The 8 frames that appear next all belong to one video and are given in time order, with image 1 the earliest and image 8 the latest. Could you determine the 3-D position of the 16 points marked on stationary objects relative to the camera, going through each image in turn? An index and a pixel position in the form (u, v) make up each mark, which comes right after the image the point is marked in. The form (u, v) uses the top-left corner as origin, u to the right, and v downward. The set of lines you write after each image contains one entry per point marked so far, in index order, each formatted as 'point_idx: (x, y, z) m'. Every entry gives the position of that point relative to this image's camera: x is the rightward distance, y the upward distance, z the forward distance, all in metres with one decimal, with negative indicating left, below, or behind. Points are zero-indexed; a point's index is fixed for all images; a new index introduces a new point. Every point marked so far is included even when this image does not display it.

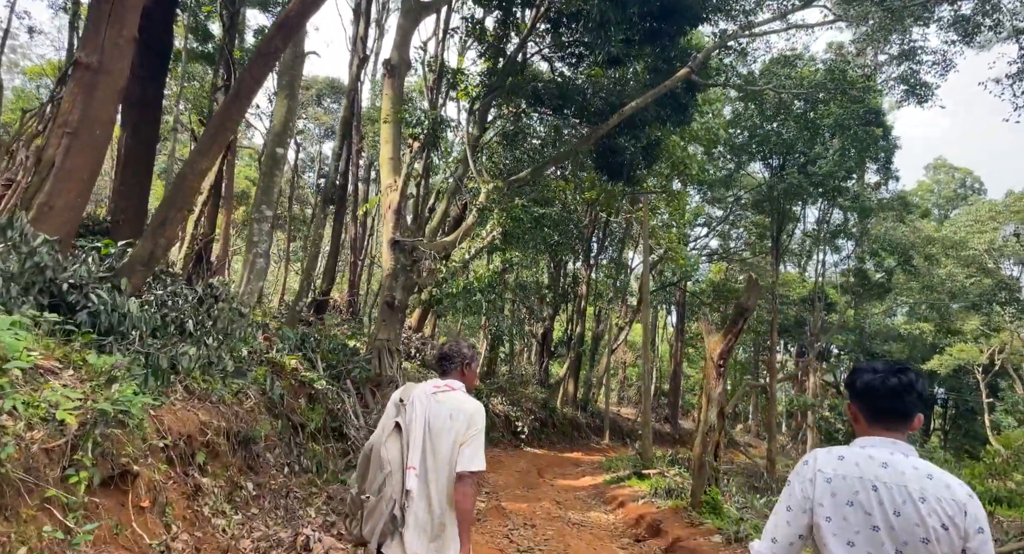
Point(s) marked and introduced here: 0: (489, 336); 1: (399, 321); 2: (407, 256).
0: (-0.6, -1.7, +18.0) m
1: (-1.7, -0.7, +9.7) m
2: (-1.5, +0.3, +9.7) m
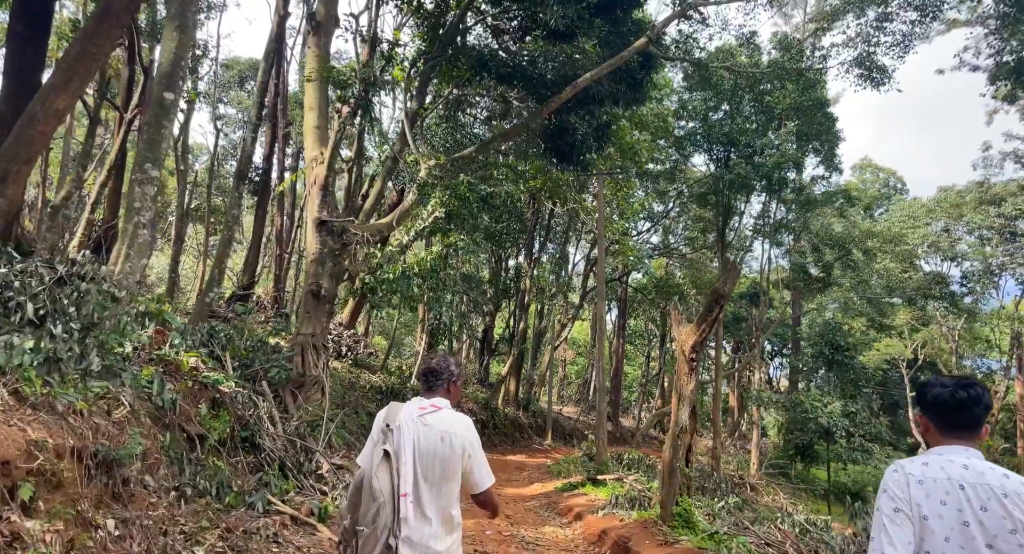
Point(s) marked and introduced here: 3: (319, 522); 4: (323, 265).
0: (-2.2, -1.5, +16.9) m
1: (-2.4, -0.5, +8.5) m
2: (-2.3, +0.5, +8.5) m
3: (-1.6, -2.1, +5.5) m
4: (-2.4, +0.2, +8.4) m
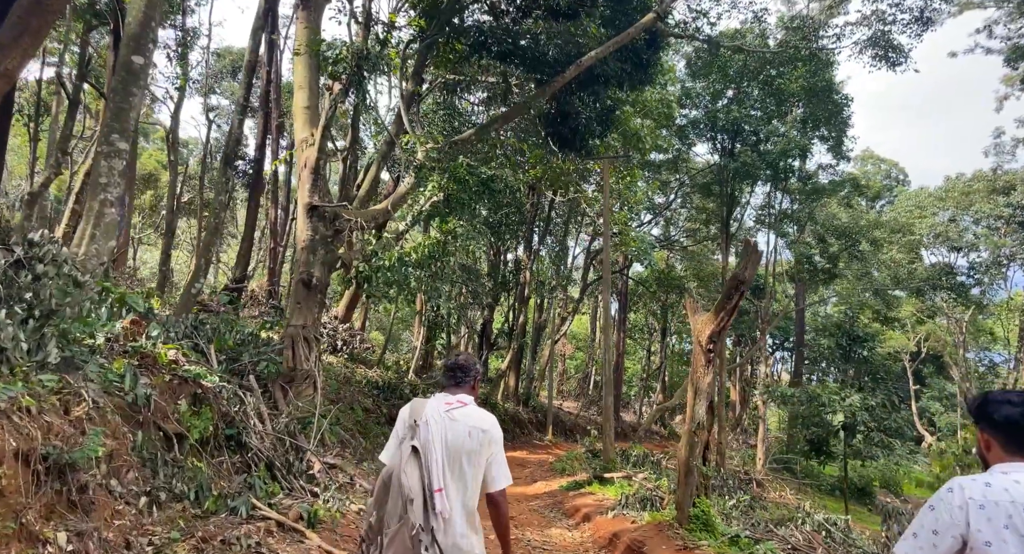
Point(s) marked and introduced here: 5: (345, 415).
0: (-2.2, -1.3, +16.4) m
1: (-2.4, -0.3, +8.1) m
2: (-2.3, +0.6, +8.1) m
3: (-1.6, -2.0, +5.0) m
4: (-2.4, +0.3, +7.9) m
5: (-2.6, -2.2, +10.1) m
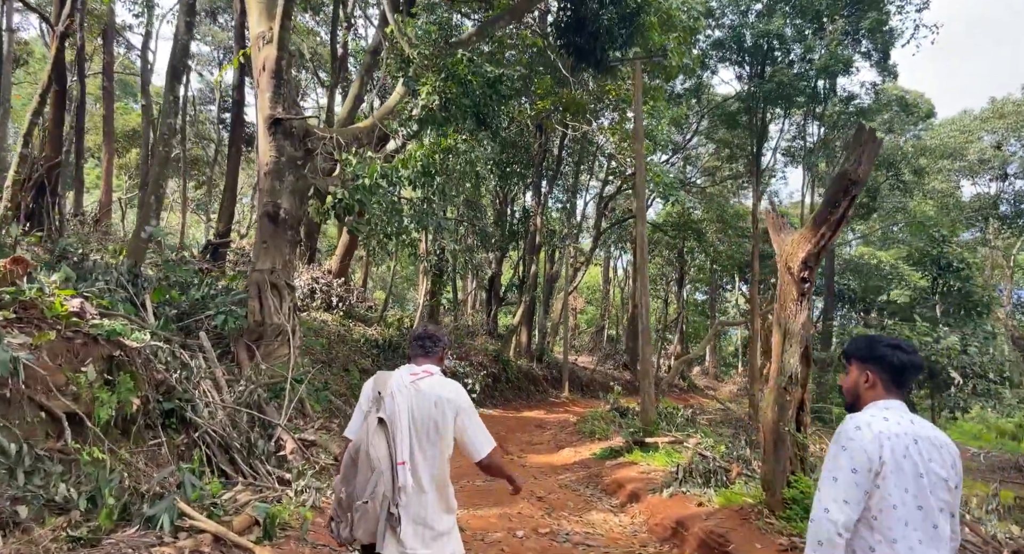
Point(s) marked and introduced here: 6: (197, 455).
0: (-1.9, -0.1, +14.9) m
1: (-2.2, +0.3, +6.5) m
2: (-2.1, +1.3, +6.4) m
3: (-1.4, -1.4, +3.6) m
4: (-2.3, +1.0, +6.3) m
5: (-2.4, -1.4, +8.6) m
6: (-2.2, -1.3, +4.6) m
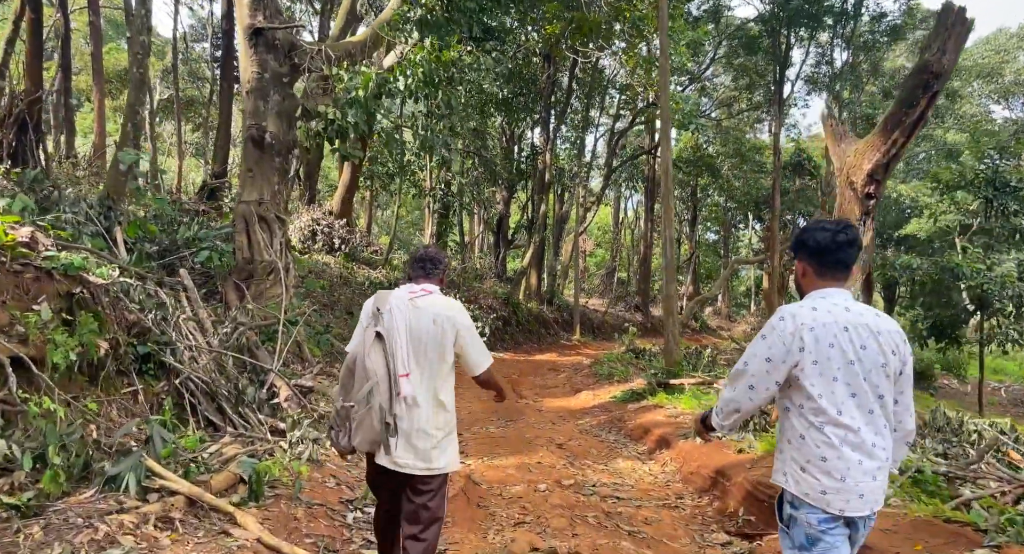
0: (-1.7, +1.3, +14.3) m
1: (-2.1, +0.9, +5.9) m
2: (-2.0, +1.9, +5.7) m
3: (-1.3, -1.1, +3.1) m
4: (-2.1, +1.5, +5.7) m
5: (-2.2, -0.6, +8.2) m
6: (-2.1, -0.8, +4.1) m
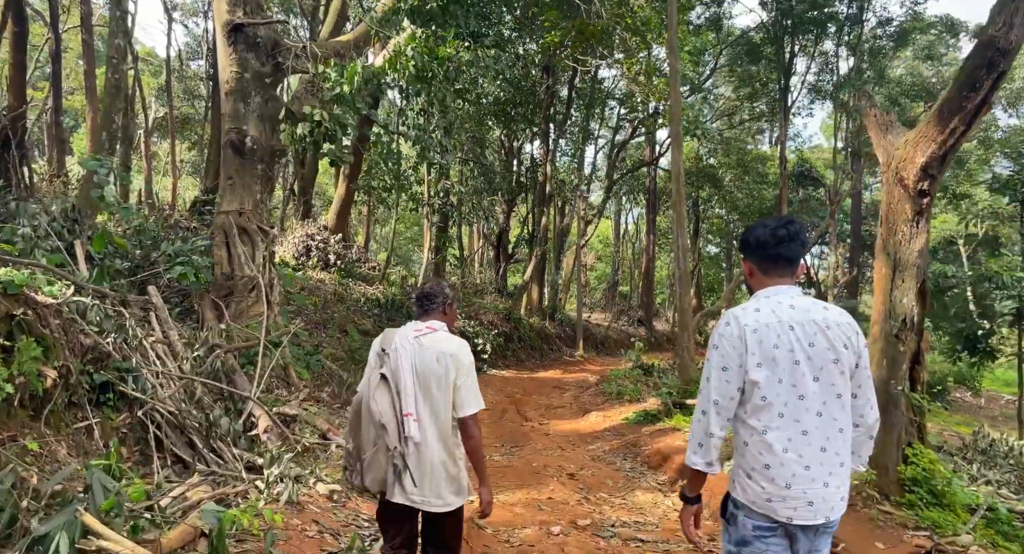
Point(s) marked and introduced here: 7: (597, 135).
0: (-1.7, +0.9, +13.9) m
1: (-2.1, +0.8, +5.4) m
2: (-2.0, +1.8, +5.3) m
3: (-1.2, -1.1, +2.6) m
4: (-2.1, +1.4, +5.2) m
5: (-2.1, -0.8, +7.7) m
6: (-2.1, -0.9, +3.6) m
7: (+2.6, +4.4, +19.7) m
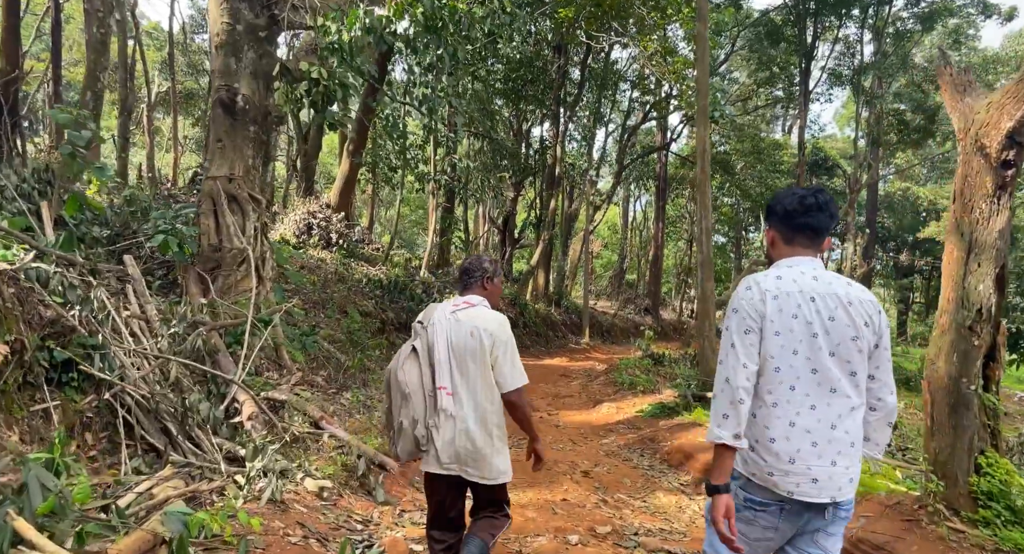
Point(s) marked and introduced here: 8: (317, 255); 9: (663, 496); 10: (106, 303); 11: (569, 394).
0: (-1.5, +1.3, +13.4) m
1: (-2.0, +1.0, +5.0) m
2: (-1.9, +2.0, +4.8) m
3: (-1.1, -1.0, +2.2) m
4: (-2.0, +1.6, +4.8) m
5: (-2.1, -0.5, +7.3) m
6: (-2.0, -0.7, +3.2) m
7: (+2.9, +4.8, +19.1) m
8: (-3.2, +0.4, +10.7) m
9: (+1.0, -1.4, +4.1) m
10: (-2.2, -0.1, +3.6) m
11: (+0.7, -1.5, +8.2) m
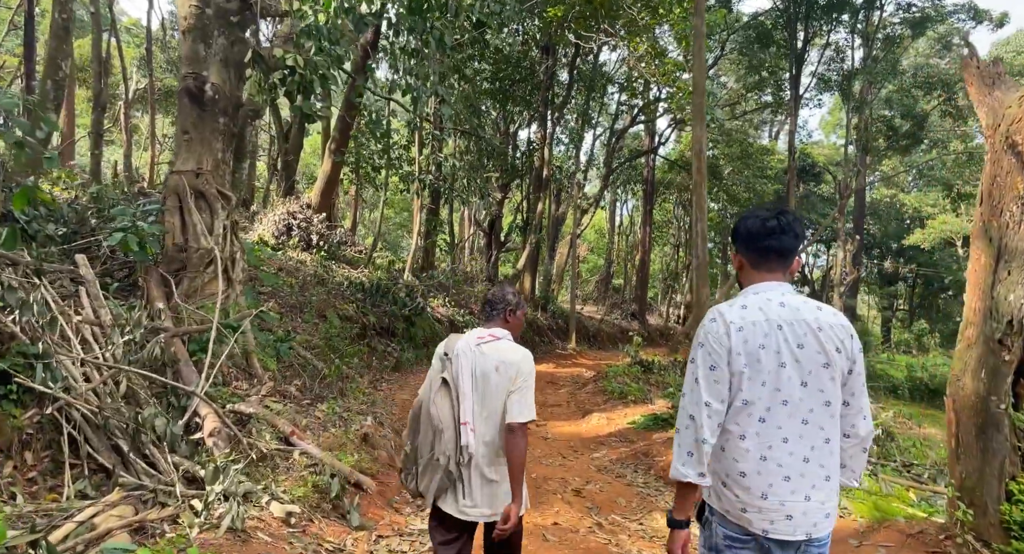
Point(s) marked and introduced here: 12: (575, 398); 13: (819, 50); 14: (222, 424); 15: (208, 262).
0: (-1.8, +1.2, +13.1) m
1: (-2.1, +1.0, +4.7) m
2: (-1.9, +2.0, +4.5) m
3: (-1.2, -1.0, +1.9) m
4: (-2.1, +1.6, +4.4) m
5: (-2.2, -0.5, +6.9) m
6: (-2.1, -0.7, +2.9) m
7: (+2.5, +4.6, +18.9) m
8: (-3.4, +0.3, +10.3) m
9: (+0.9, -1.4, +3.8) m
10: (-2.3, -0.1, +3.2) m
11: (+0.6, -1.5, +8.0) m
12: (+0.8, -1.5, +8.3) m
13: (+7.8, +5.7, +16.3) m
14: (-1.6, -0.8, +3.5) m
15: (-2.0, +0.1, +4.4) m
